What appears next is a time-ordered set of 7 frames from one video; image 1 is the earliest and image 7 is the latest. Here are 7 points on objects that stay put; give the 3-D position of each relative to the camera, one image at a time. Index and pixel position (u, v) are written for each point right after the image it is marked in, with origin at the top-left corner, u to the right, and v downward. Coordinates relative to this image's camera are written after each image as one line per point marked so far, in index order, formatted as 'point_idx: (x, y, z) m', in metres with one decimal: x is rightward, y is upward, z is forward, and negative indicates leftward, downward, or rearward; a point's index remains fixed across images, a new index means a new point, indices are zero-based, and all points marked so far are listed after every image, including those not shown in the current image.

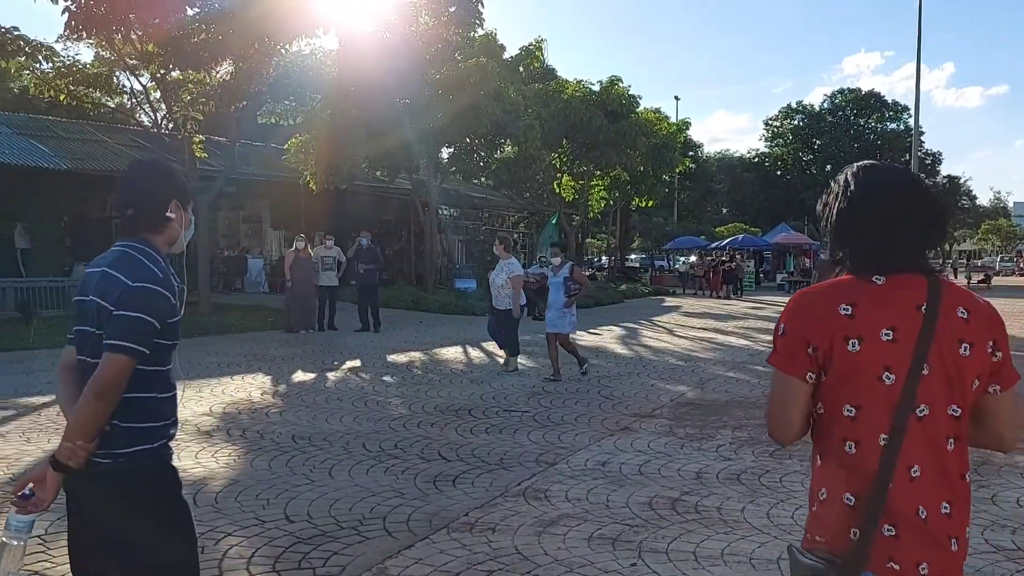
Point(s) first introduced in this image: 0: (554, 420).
0: (+0.3, -1.1, +7.4) m
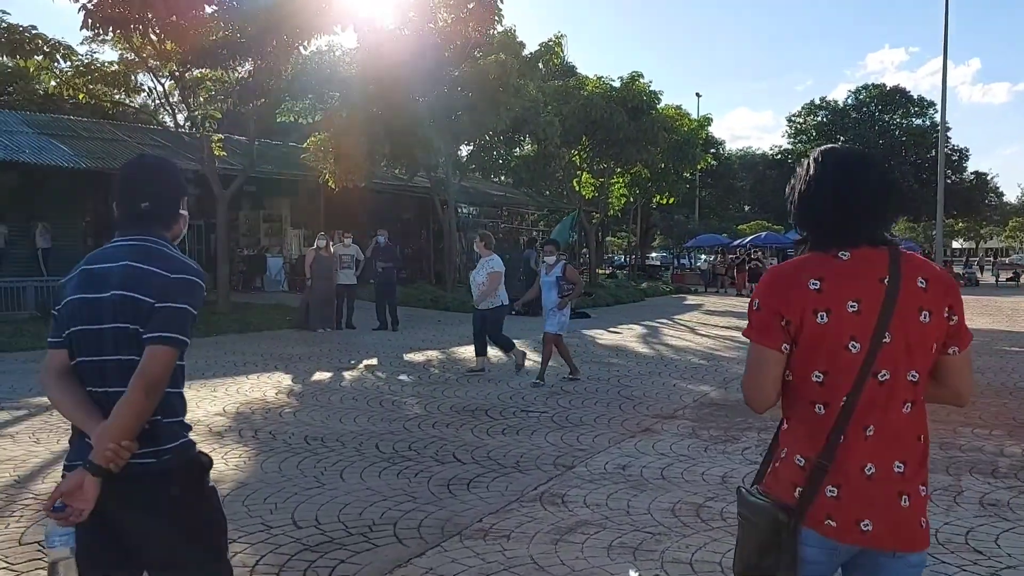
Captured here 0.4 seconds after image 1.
0: (+0.5, -1.1, +7.2) m
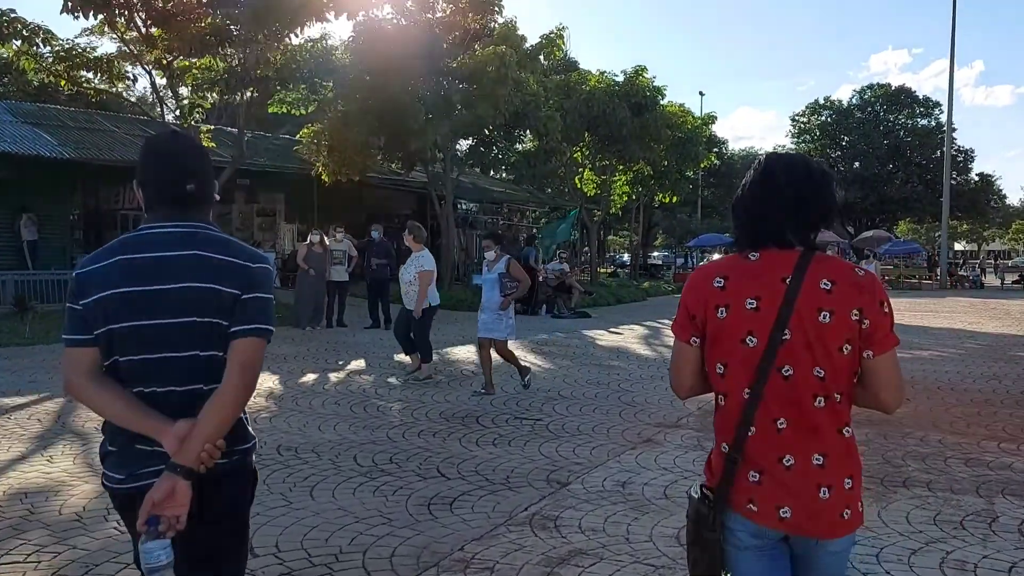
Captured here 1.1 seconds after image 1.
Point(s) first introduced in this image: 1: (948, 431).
0: (+0.4, -1.1, +6.7) m
1: (+3.4, -1.1, +6.8) m
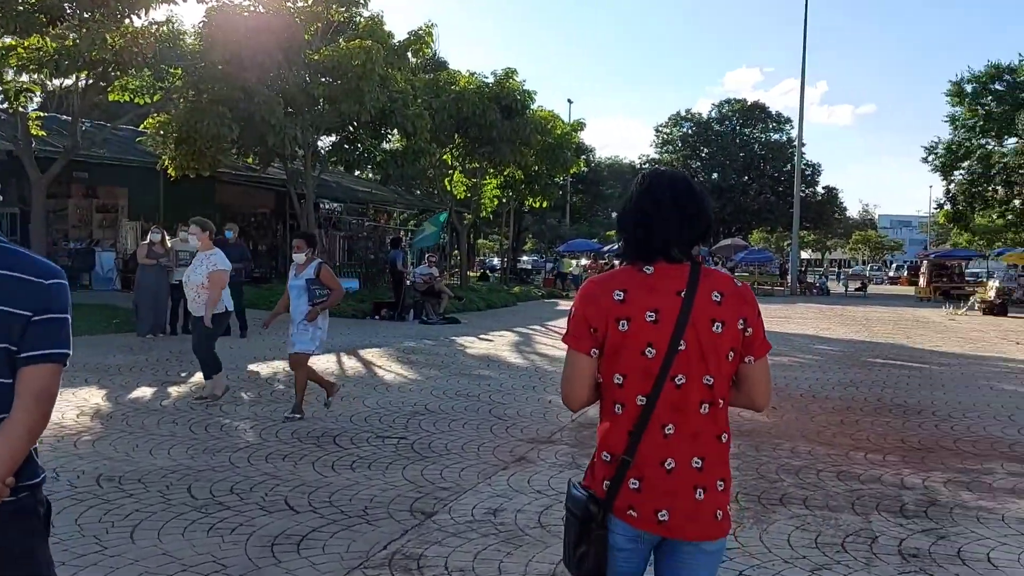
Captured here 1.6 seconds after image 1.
0: (-0.6, -1.2, +6.2) m
1: (+2.4, -1.2, +6.7) m
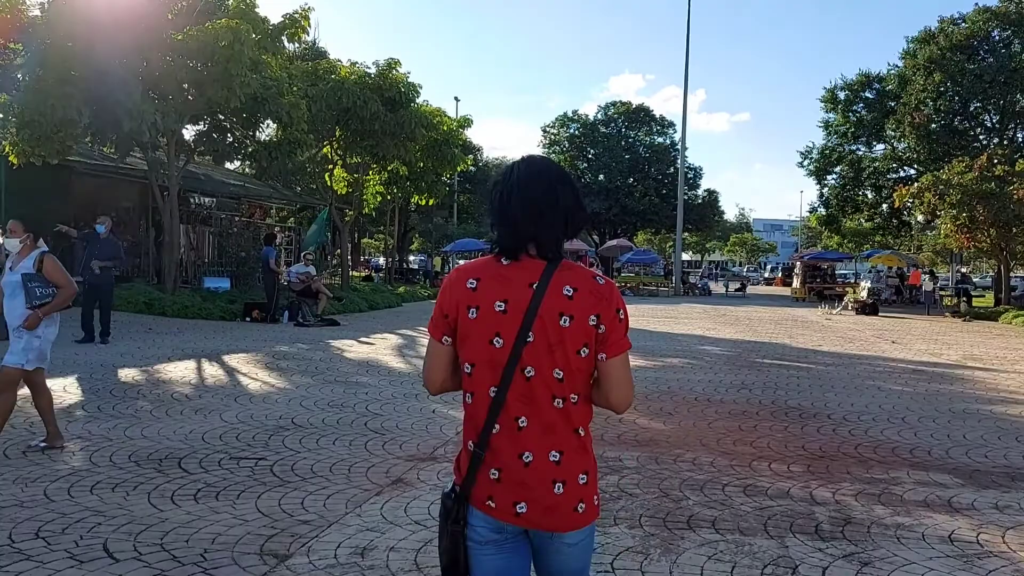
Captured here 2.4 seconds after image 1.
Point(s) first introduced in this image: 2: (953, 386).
0: (-1.3, -1.1, +5.4) m
1: (+1.5, -1.2, +6.3) m
2: (+5.2, -1.2, +10.3) m
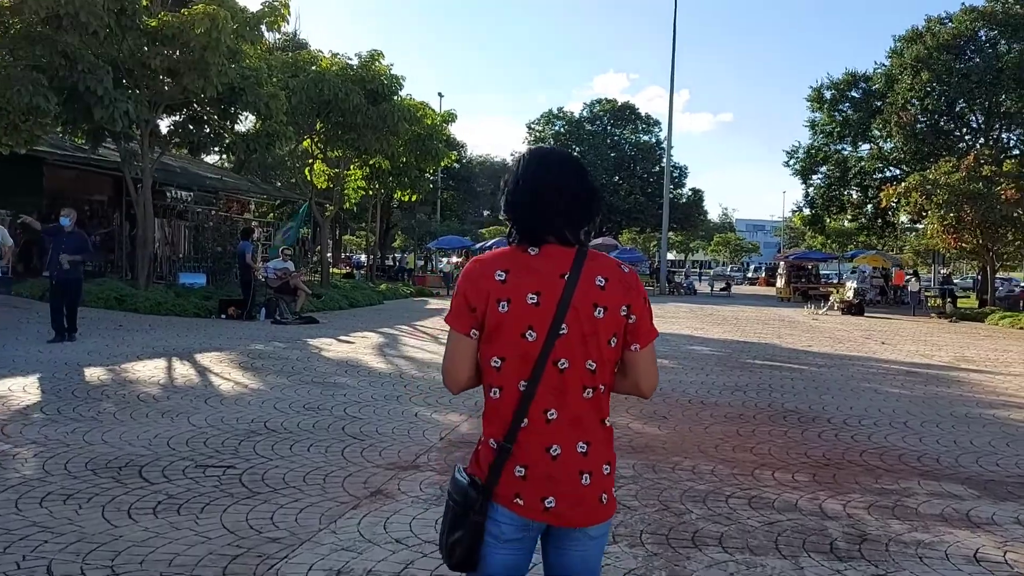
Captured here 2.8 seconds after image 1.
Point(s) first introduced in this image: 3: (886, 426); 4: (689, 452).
0: (-1.4, -1.1, +5.0) m
1: (+1.4, -1.2, +6.0) m
2: (+5.0, -1.2, +10.1) m
3: (+3.2, -1.2, +7.4) m
4: (+1.3, -1.2, +6.2) m
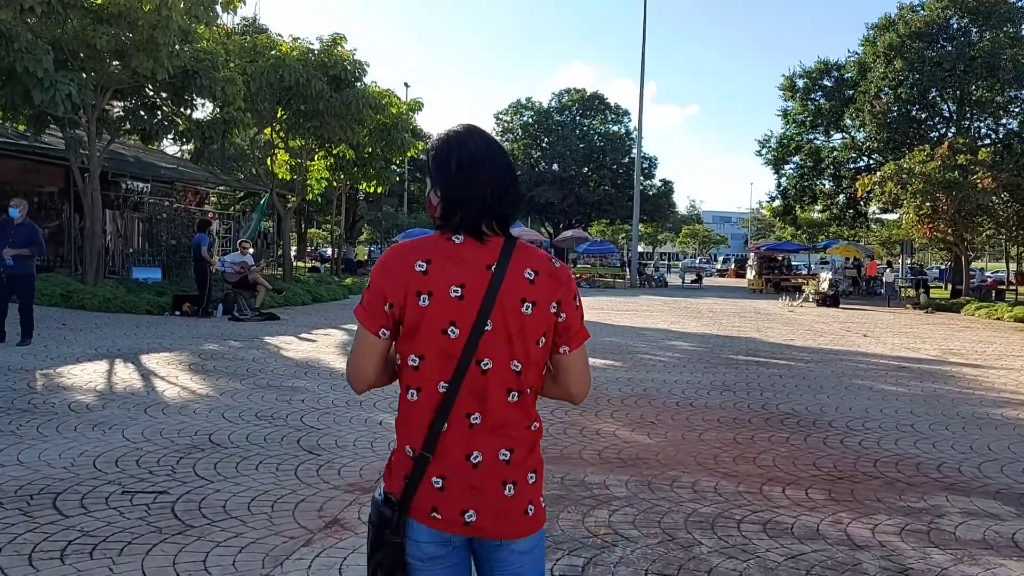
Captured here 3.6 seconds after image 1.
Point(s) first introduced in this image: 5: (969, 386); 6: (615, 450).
0: (-1.5, -1.1, +4.3) m
1: (+1.3, -1.1, +5.3) m
2: (+4.8, -1.1, +9.6) m
3: (+3.0, -1.1, +6.9) m
4: (+1.1, -1.1, +5.5) m
5: (+5.0, -1.1, +9.4) m
6: (+0.7, -1.1, +6.0) m
